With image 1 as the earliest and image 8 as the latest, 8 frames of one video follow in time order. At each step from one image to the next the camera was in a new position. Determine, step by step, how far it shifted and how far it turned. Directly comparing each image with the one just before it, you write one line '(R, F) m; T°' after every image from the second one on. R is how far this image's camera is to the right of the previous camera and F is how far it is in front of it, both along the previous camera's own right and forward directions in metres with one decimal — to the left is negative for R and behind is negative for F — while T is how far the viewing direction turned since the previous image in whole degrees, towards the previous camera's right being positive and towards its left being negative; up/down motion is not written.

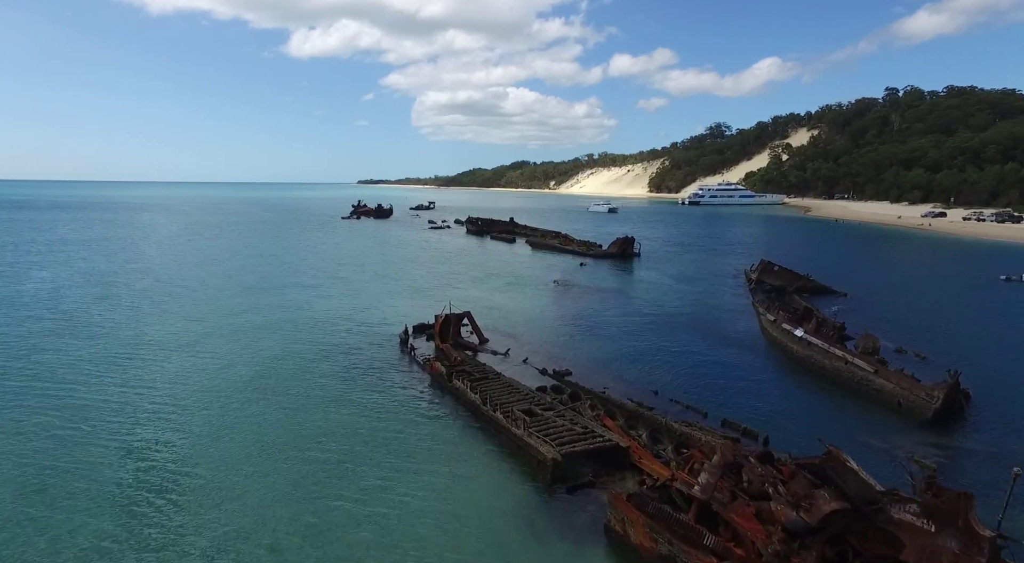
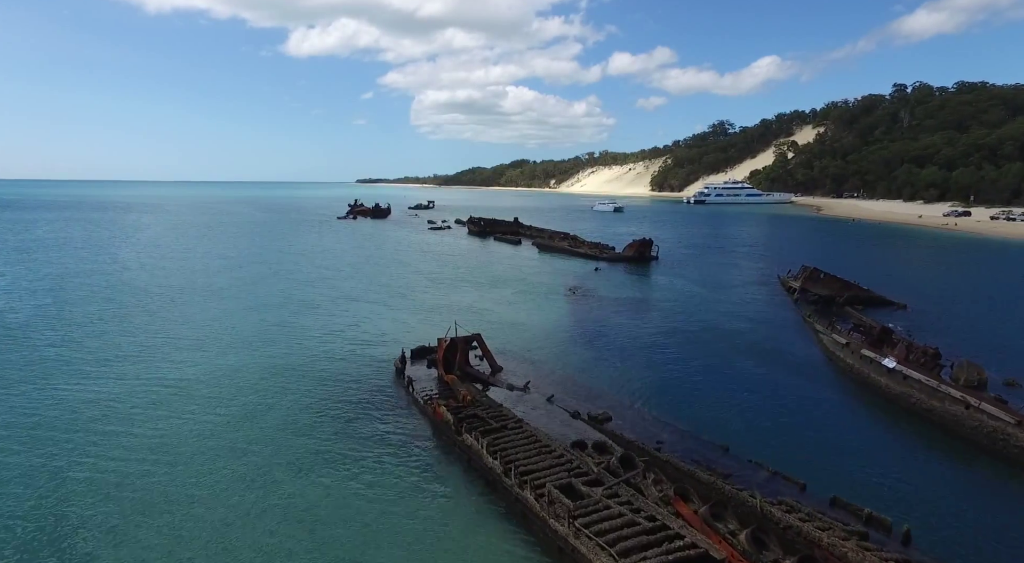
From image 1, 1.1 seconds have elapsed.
(-0.6, +3.8) m; 0°
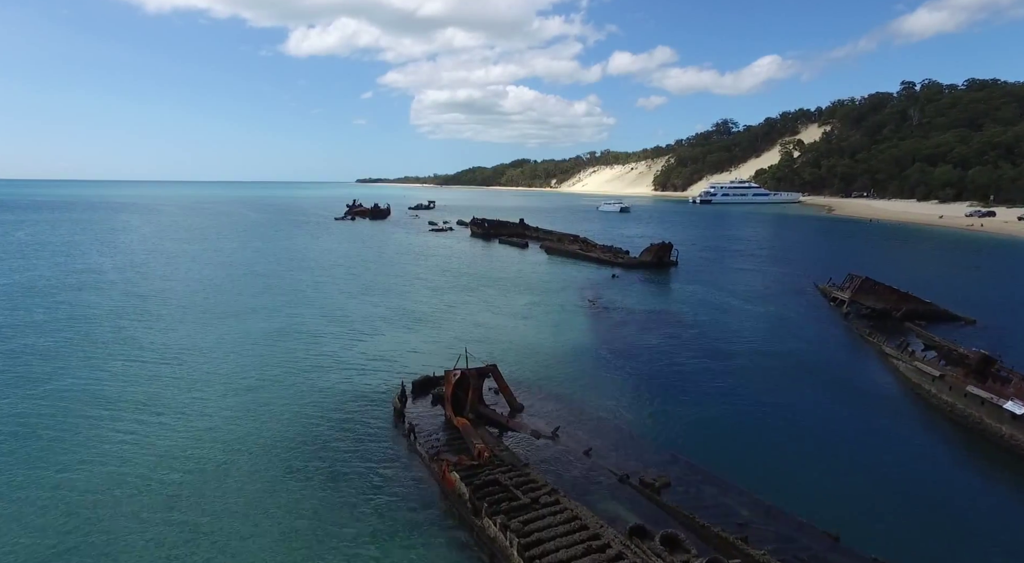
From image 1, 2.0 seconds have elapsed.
(-0.6, +3.2) m; 0°
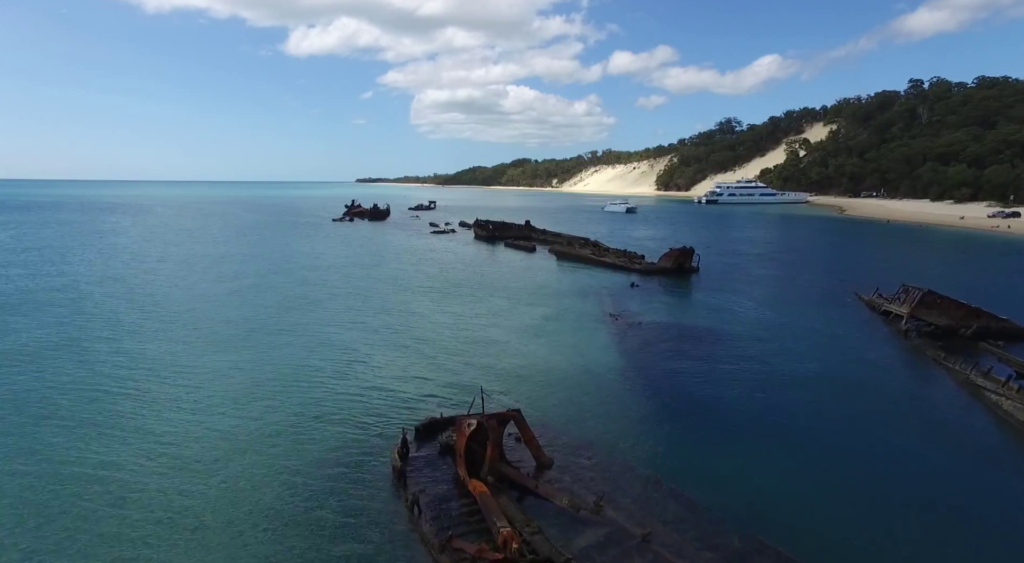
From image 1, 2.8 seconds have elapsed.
(-0.6, +3.0) m; 0°
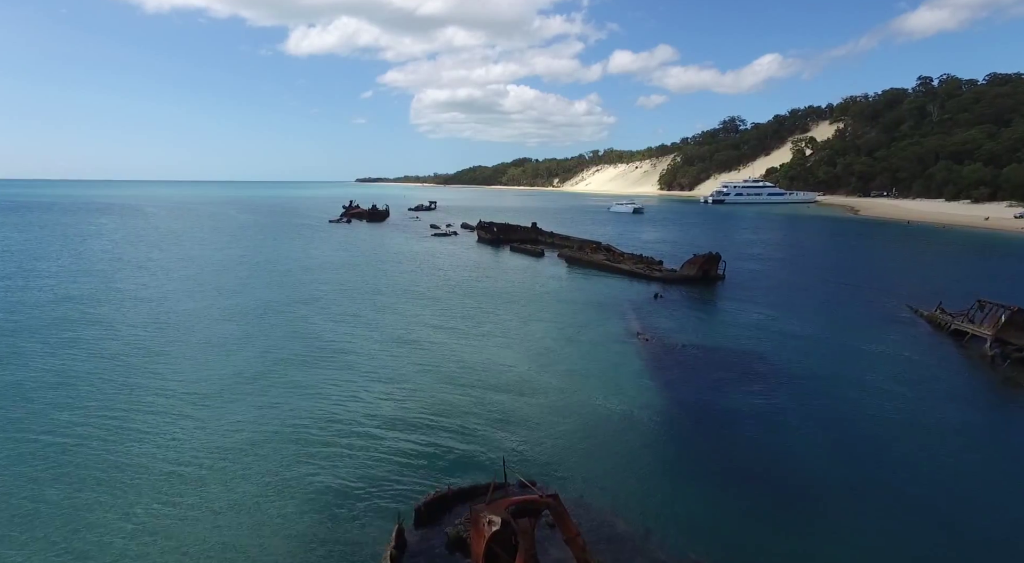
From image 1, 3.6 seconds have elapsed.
(-0.5, +3.3) m; 0°
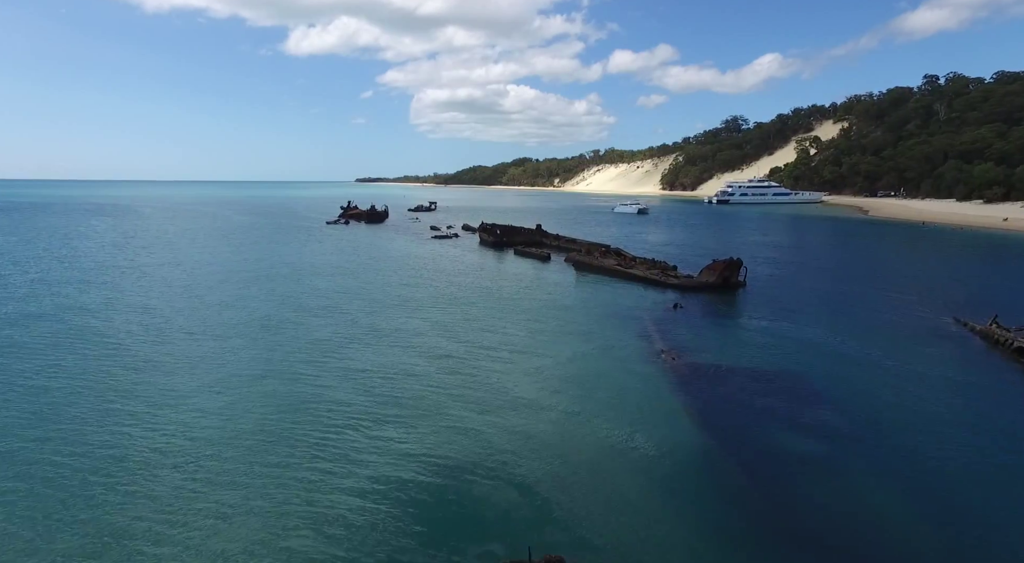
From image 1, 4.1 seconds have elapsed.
(-0.3, +2.3) m; 0°
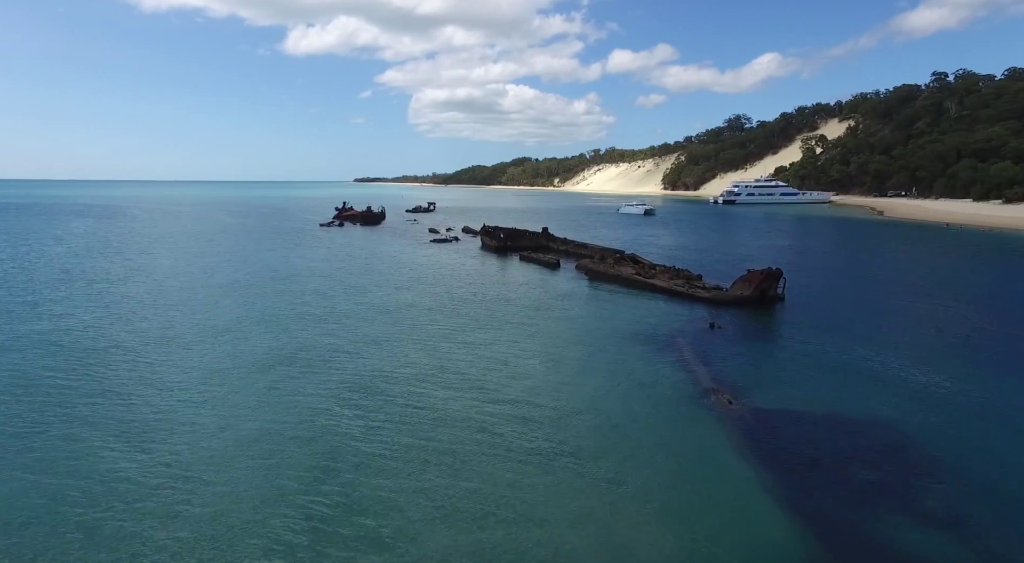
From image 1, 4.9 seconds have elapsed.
(-0.5, +3.7) m; 0°
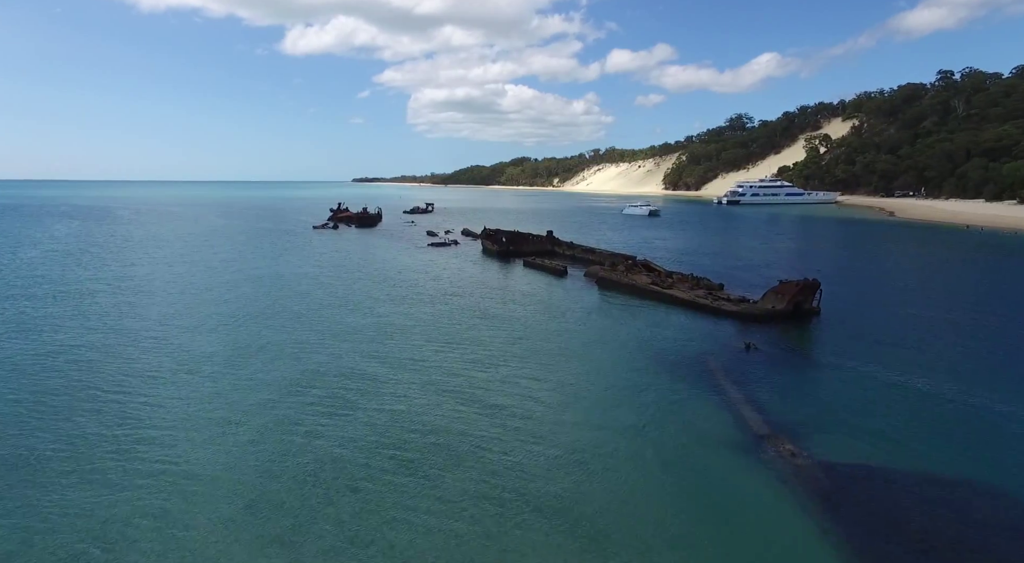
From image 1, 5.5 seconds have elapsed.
(-0.3, +2.9) m; 0°
